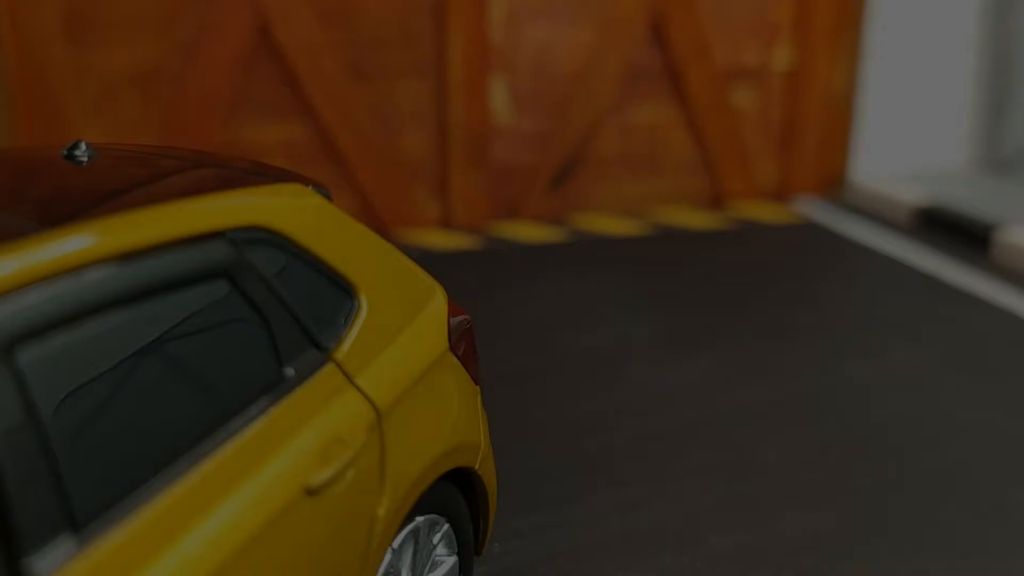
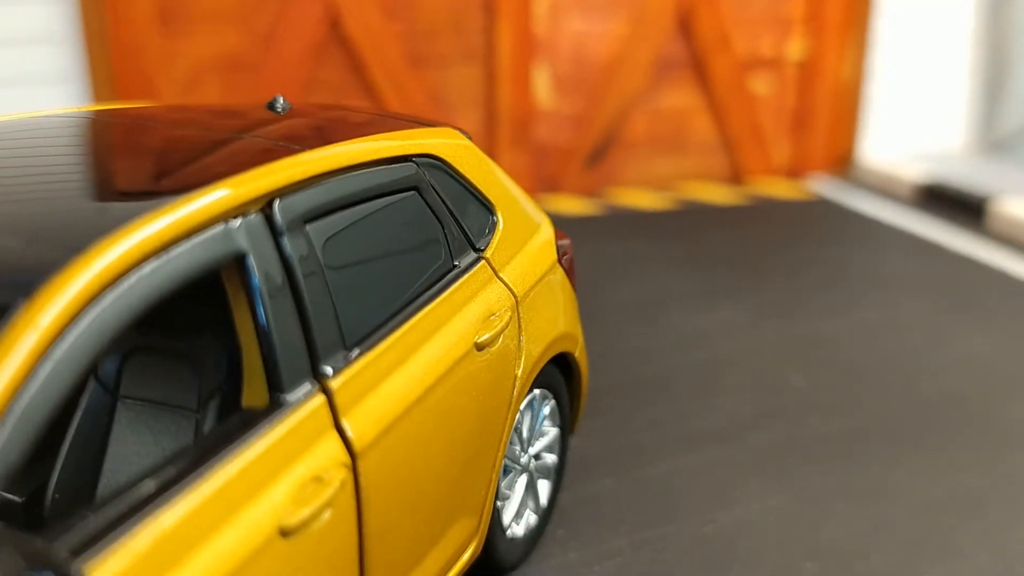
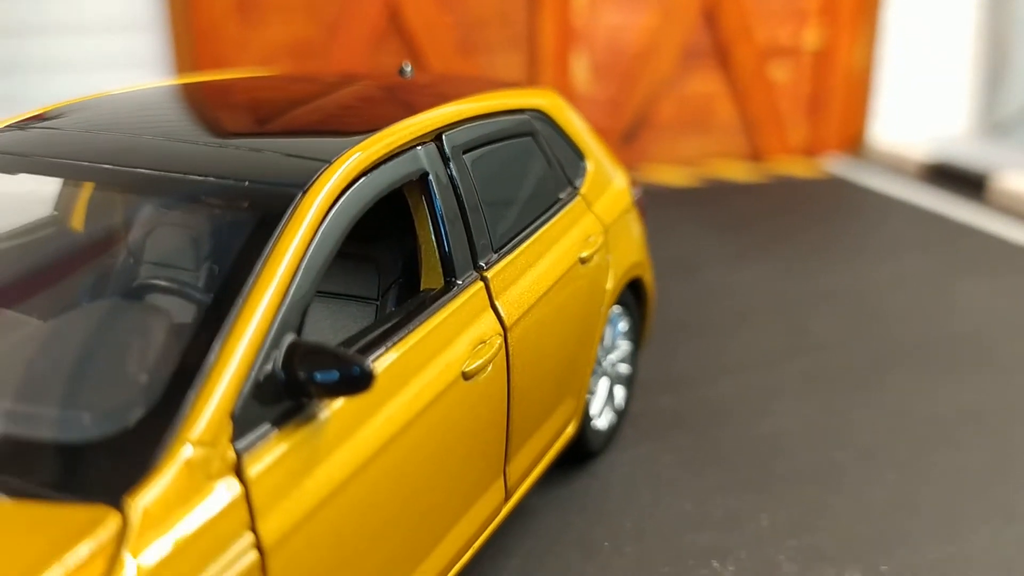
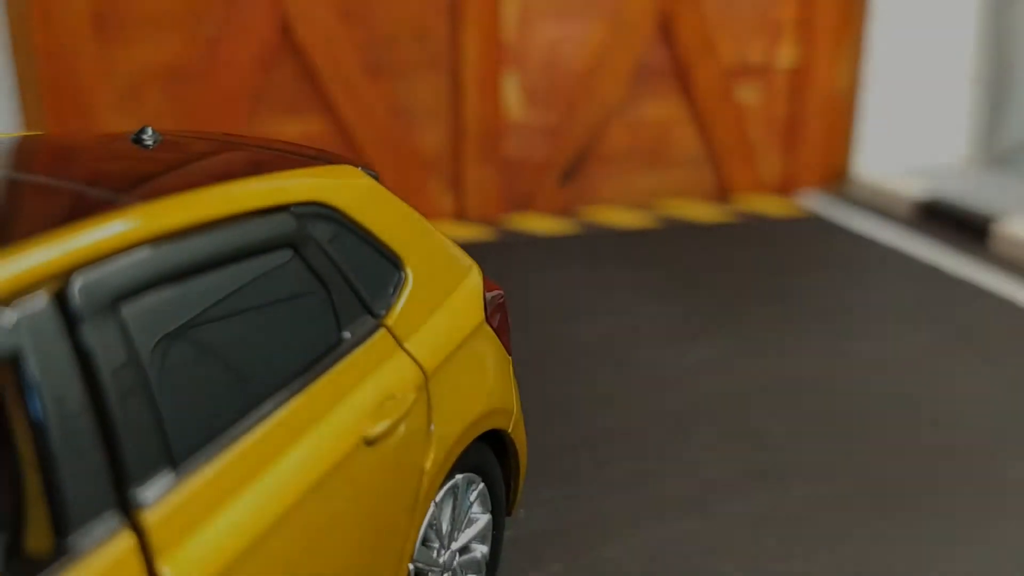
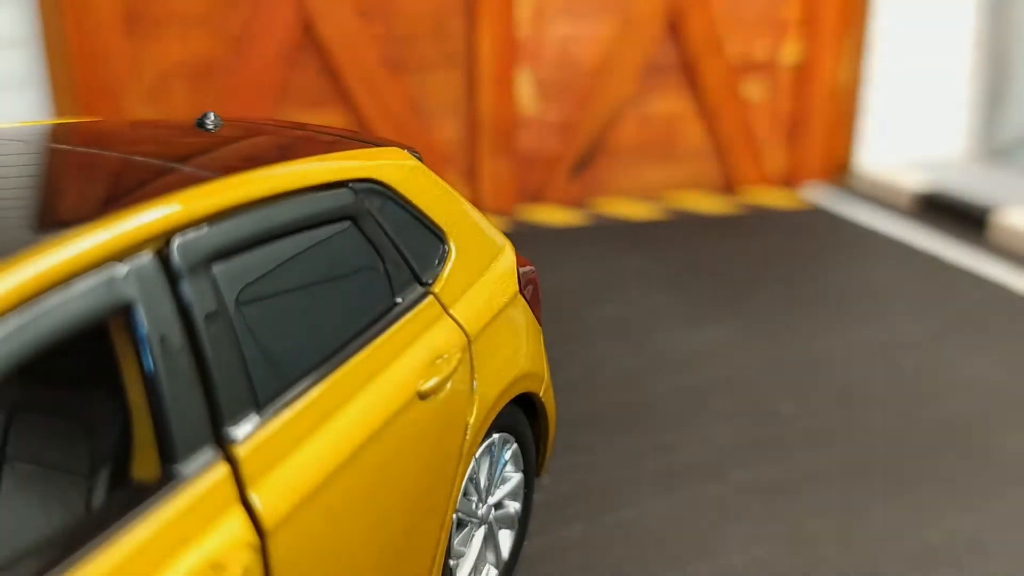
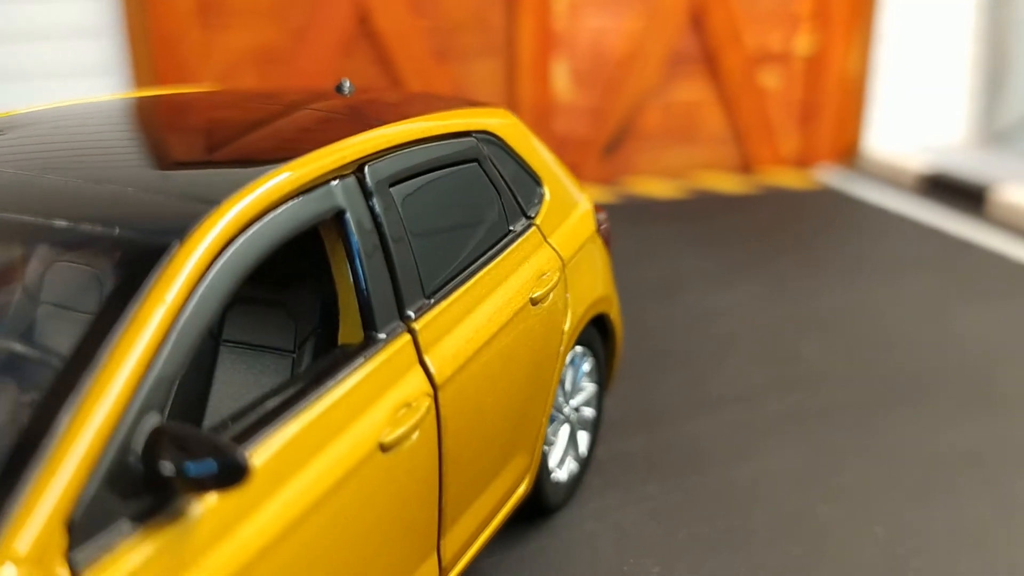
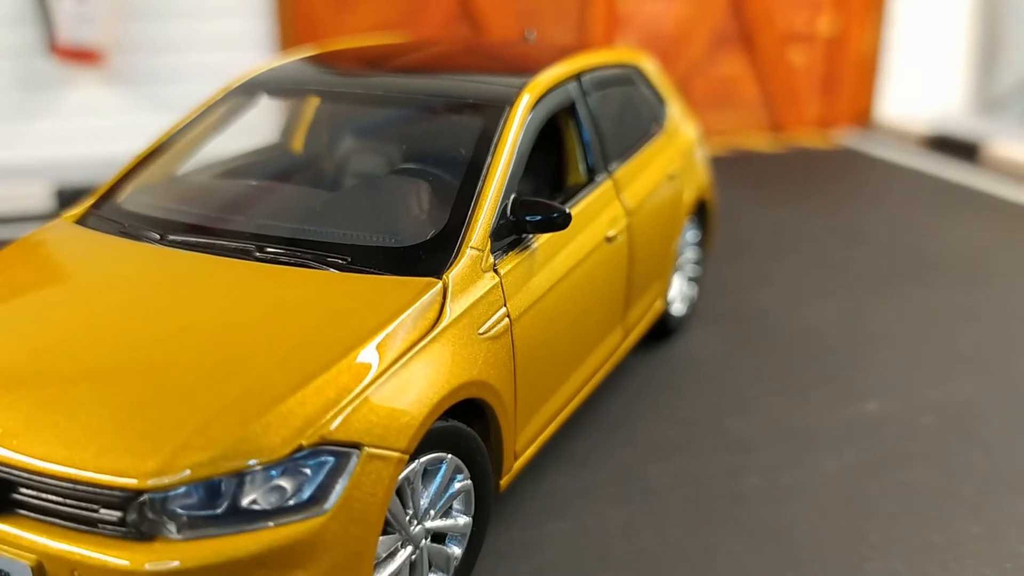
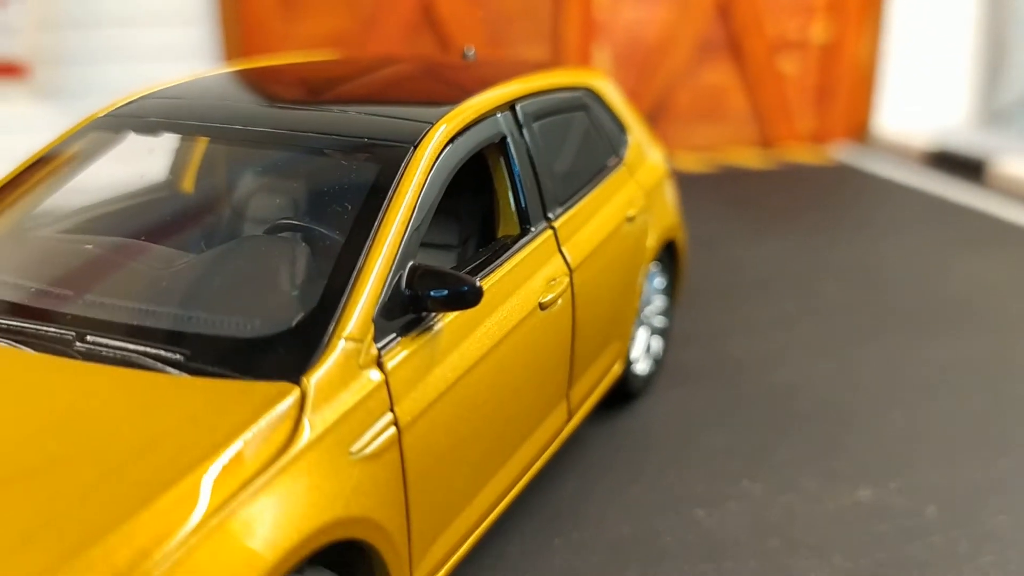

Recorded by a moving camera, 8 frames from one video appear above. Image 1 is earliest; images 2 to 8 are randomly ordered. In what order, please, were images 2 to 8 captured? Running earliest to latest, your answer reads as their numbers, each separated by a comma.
4, 5, 2, 6, 3, 8, 7
